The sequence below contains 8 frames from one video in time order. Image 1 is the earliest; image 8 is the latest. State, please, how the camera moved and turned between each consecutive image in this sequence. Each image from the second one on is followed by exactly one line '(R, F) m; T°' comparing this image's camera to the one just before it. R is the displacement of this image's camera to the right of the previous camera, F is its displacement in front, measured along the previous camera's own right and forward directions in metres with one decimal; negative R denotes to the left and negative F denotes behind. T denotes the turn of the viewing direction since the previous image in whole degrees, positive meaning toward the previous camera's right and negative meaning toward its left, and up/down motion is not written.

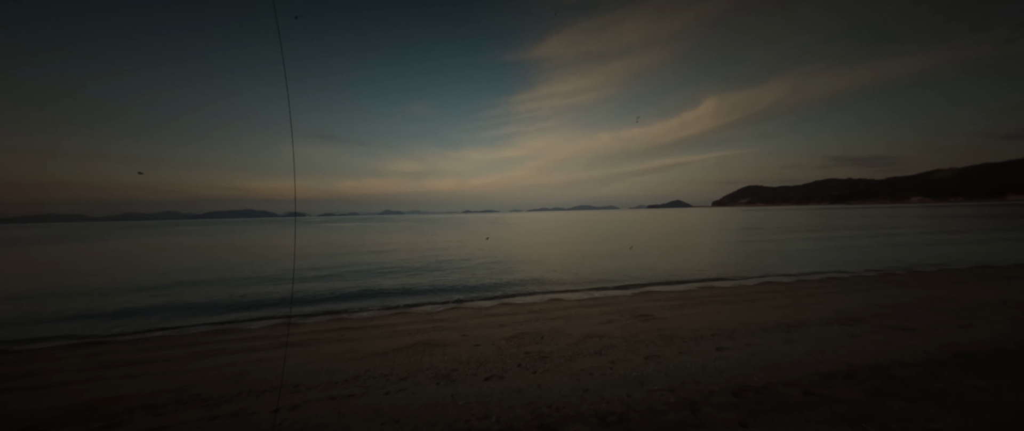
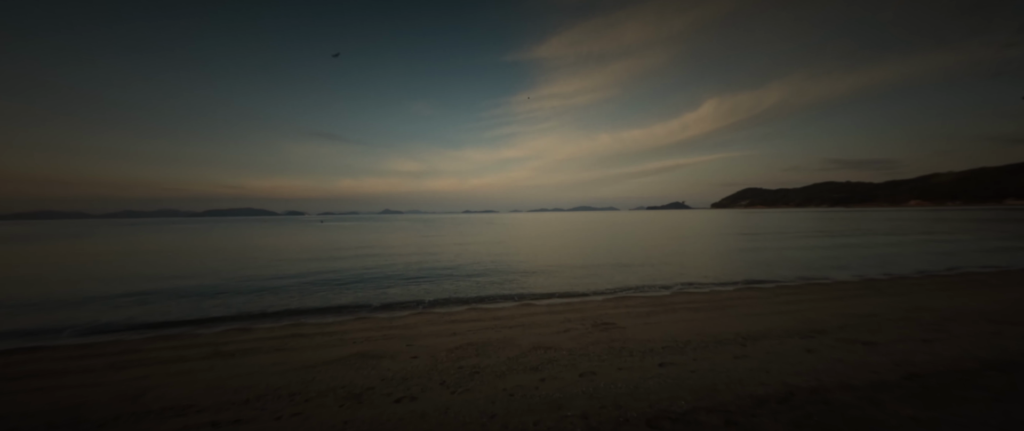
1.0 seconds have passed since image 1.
(+1.1, +0.4) m; 0°
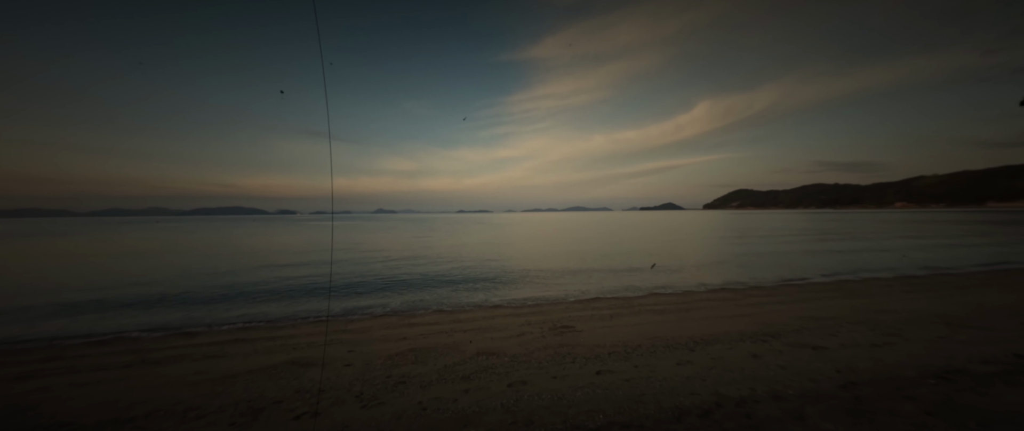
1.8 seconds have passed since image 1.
(+1.0, +0.3) m; +1°
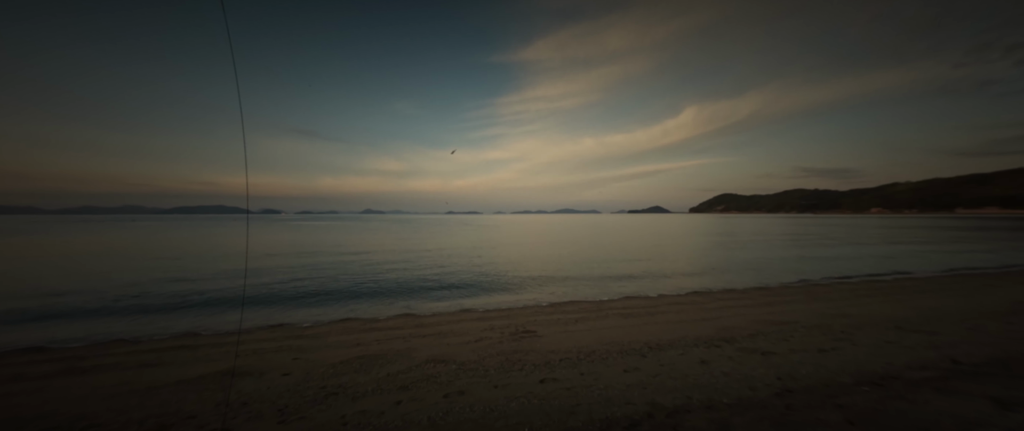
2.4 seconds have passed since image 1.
(+0.7, +0.1) m; +2°
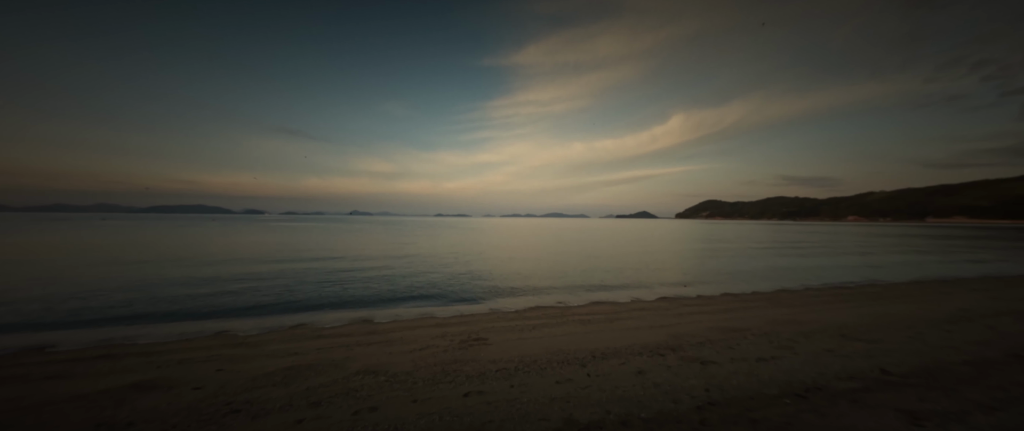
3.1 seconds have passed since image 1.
(+0.9, +0.2) m; +2°
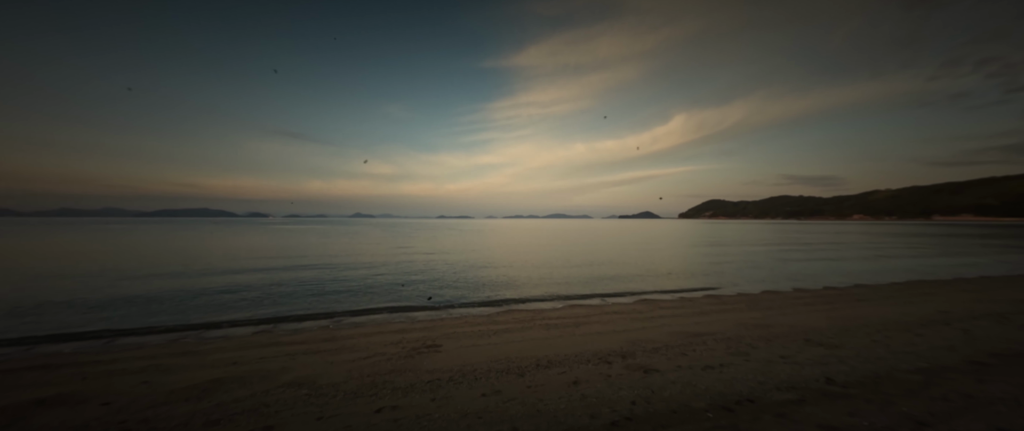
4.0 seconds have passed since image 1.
(+1.1, +0.2) m; 0°
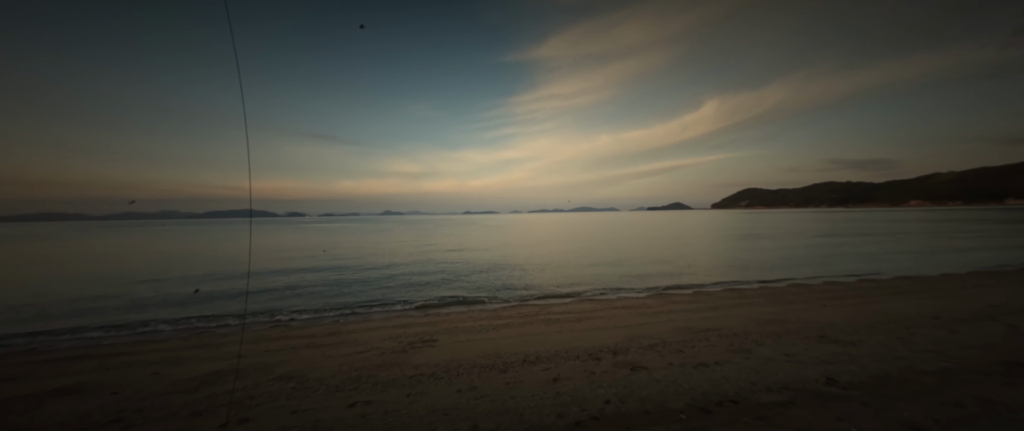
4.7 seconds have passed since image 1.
(+0.6, +0.1) m; -4°
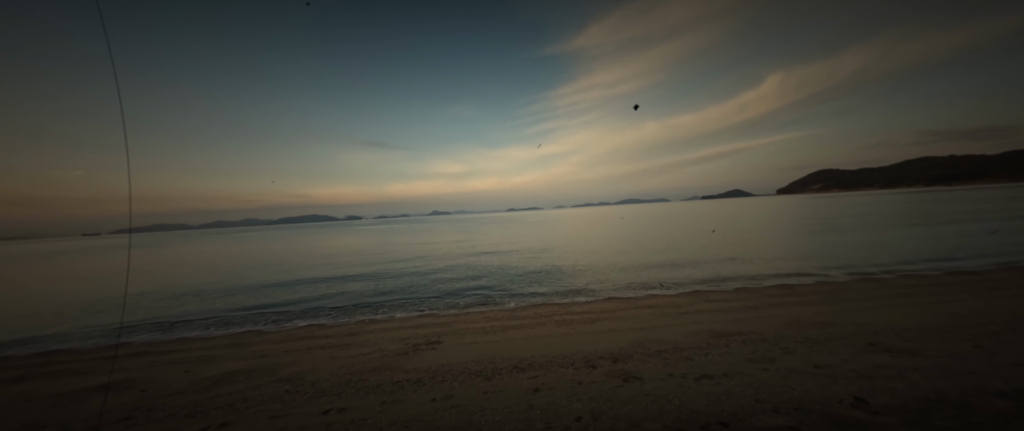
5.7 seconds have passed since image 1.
(+0.9, +0.3) m; -7°
